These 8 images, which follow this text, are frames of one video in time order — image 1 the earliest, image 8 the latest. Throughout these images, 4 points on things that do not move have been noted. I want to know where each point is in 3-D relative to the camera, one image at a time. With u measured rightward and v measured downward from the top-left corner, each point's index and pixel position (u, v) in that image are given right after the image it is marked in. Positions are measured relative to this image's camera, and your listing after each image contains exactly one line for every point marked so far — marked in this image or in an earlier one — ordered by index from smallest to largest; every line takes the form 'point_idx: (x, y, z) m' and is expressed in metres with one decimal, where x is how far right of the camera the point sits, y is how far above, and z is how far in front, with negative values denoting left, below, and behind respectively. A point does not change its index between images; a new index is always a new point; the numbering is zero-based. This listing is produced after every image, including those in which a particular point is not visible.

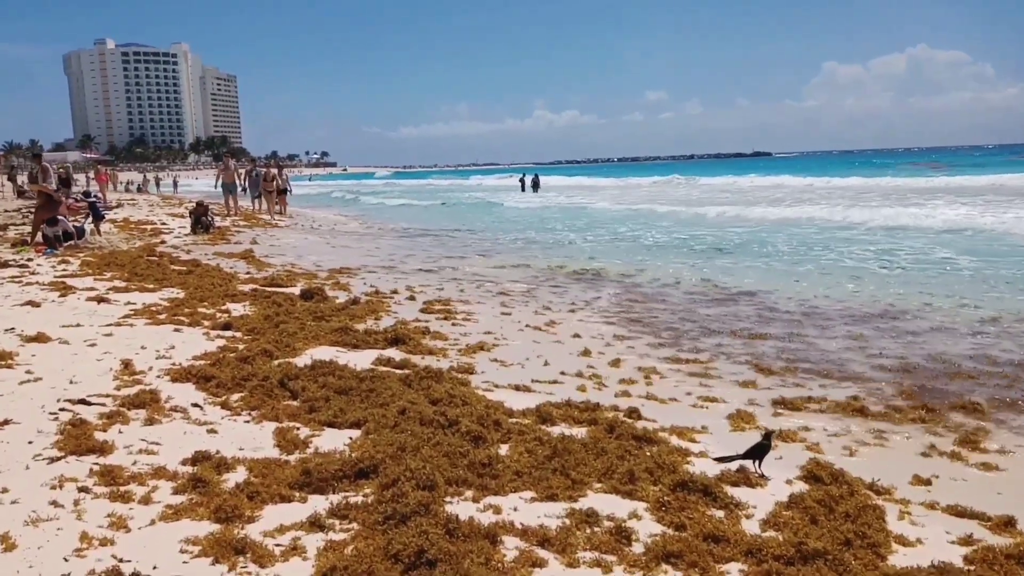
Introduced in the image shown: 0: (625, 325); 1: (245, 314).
0: (+1.2, -0.5, +8.1) m
1: (-2.9, -0.3, +8.3) m
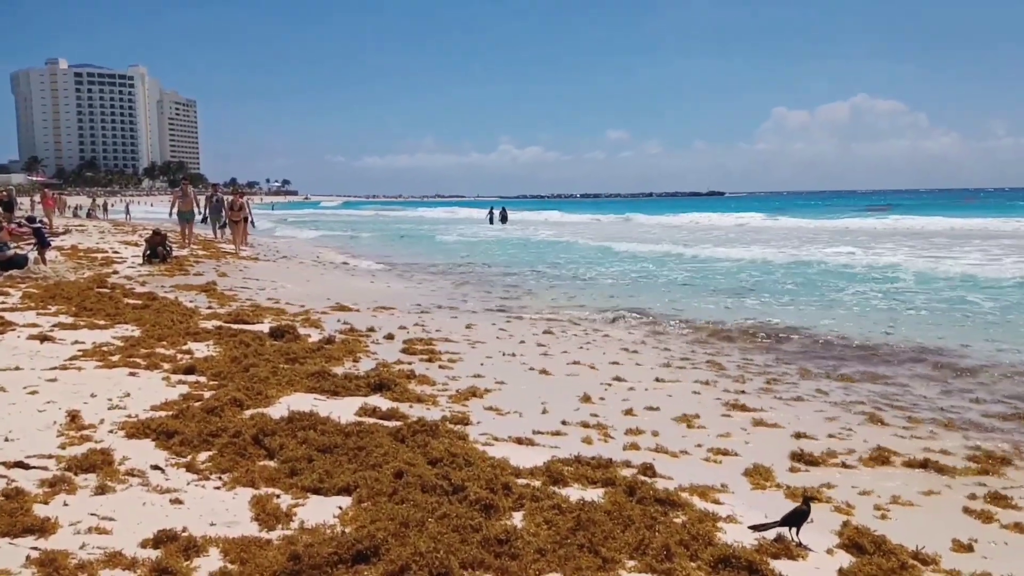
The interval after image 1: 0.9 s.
0: (+1.1, -0.9, +7.6) m
1: (-3.0, -0.7, +7.6) m
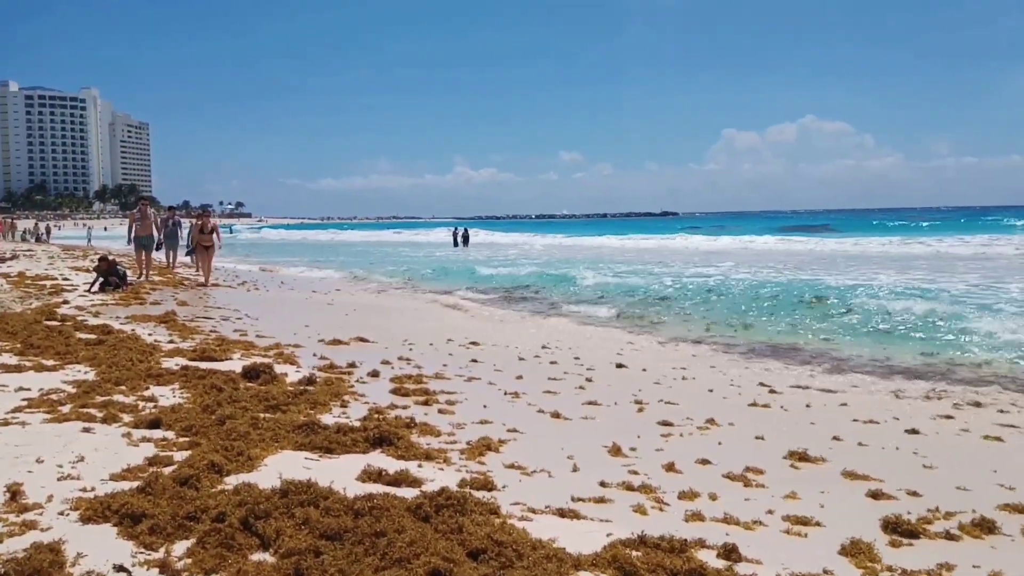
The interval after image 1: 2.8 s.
0: (+1.2, -1.2, +6.8) m
1: (-2.9, -1.0, +6.6) m
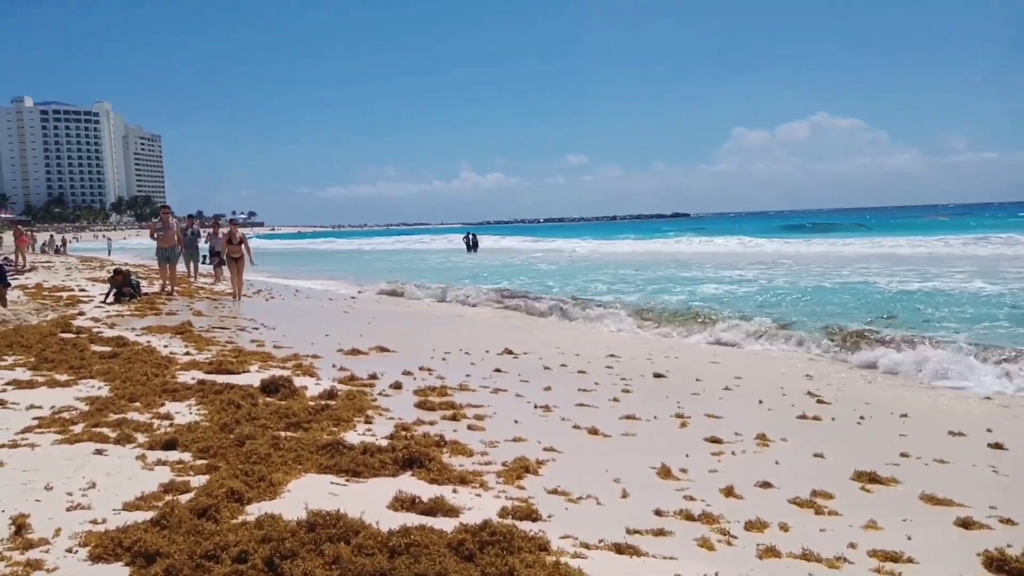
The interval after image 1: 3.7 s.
0: (+1.5, -1.3, +6.4) m
1: (-2.6, -1.1, +6.2) m
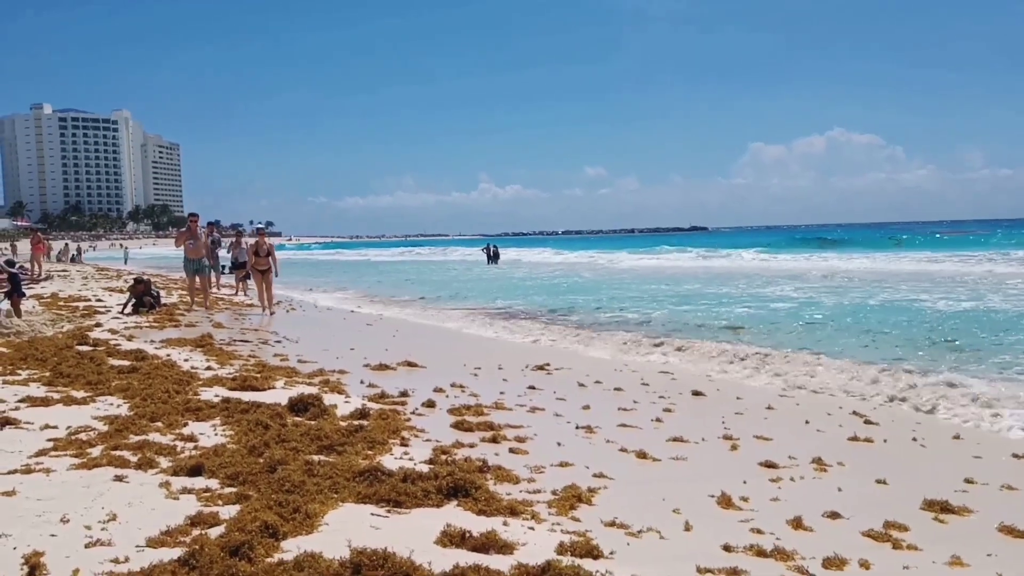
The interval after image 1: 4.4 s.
0: (+1.8, -1.4, +5.9) m
1: (-2.3, -1.2, +5.9) m
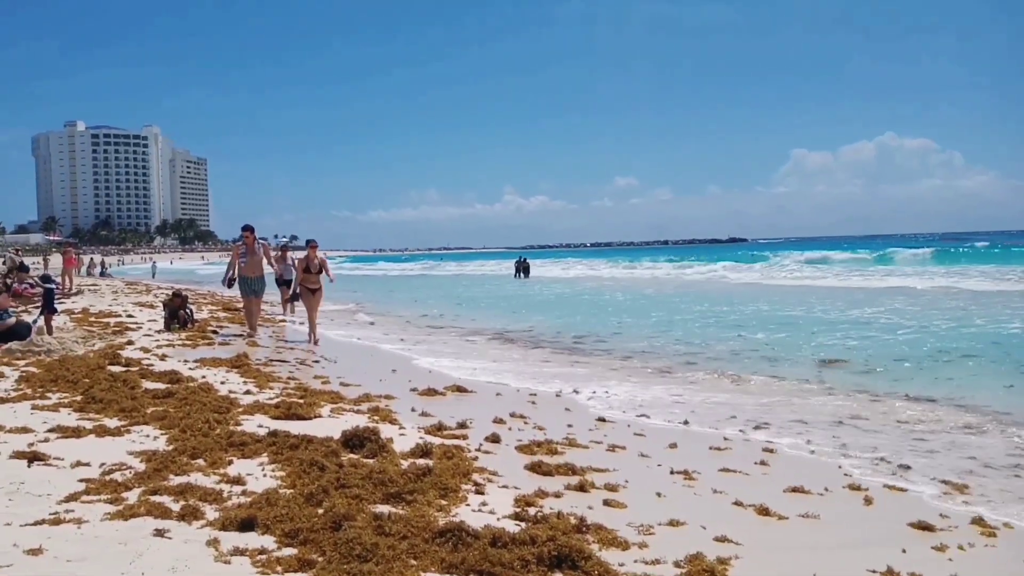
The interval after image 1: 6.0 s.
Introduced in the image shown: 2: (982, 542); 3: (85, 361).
0: (+2.5, -1.6, +5.0) m
1: (-1.6, -1.4, +5.1) m
2: (+3.0, -1.6, +4.9) m
3: (-5.9, -1.0, +10.4) m
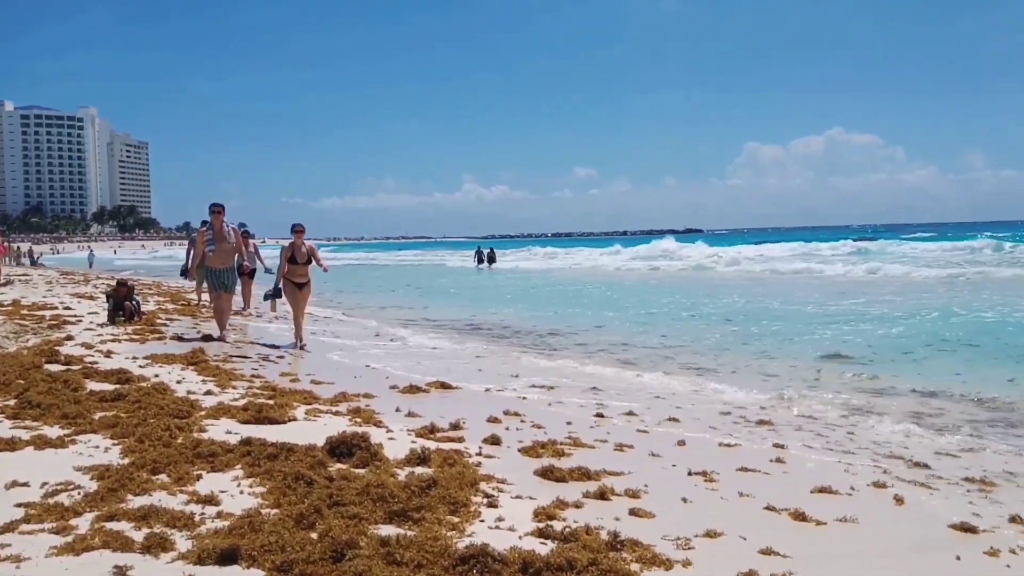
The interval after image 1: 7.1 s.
0: (+2.6, -1.5, +4.6) m
1: (-1.5, -1.3, +4.4) m
2: (+3.1, -1.5, +4.5) m
3: (-6.1, -0.9, +9.4) m
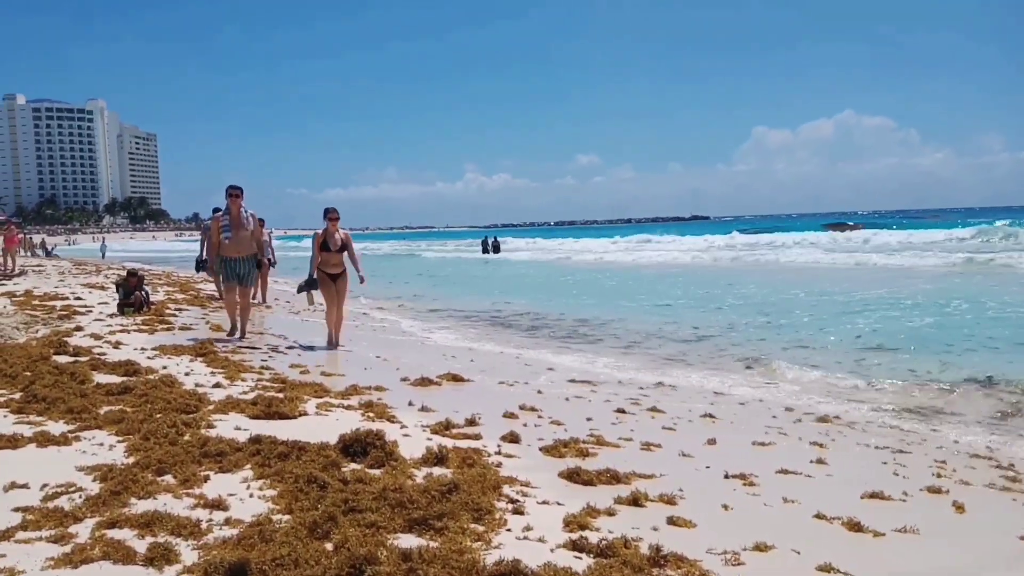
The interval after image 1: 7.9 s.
0: (+2.7, -1.4, +4.2) m
1: (-1.3, -1.3, +4.1) m
2: (+3.3, -1.5, +4.2) m
3: (-5.8, -0.8, +9.2) m
